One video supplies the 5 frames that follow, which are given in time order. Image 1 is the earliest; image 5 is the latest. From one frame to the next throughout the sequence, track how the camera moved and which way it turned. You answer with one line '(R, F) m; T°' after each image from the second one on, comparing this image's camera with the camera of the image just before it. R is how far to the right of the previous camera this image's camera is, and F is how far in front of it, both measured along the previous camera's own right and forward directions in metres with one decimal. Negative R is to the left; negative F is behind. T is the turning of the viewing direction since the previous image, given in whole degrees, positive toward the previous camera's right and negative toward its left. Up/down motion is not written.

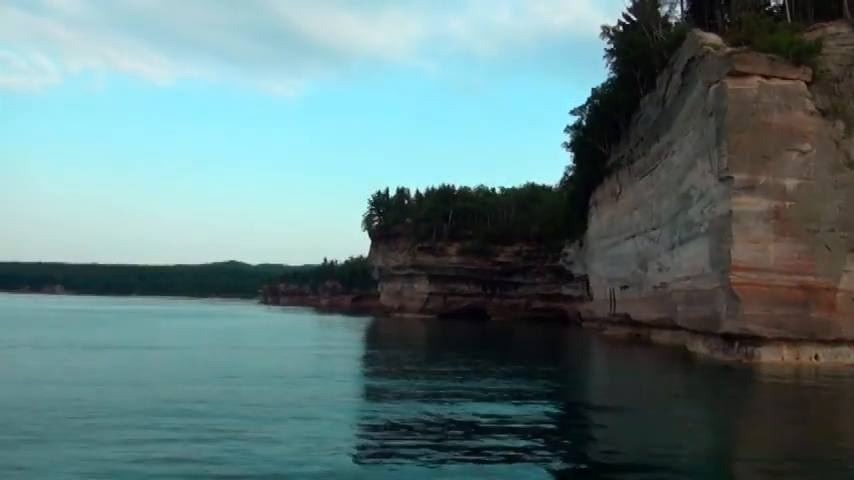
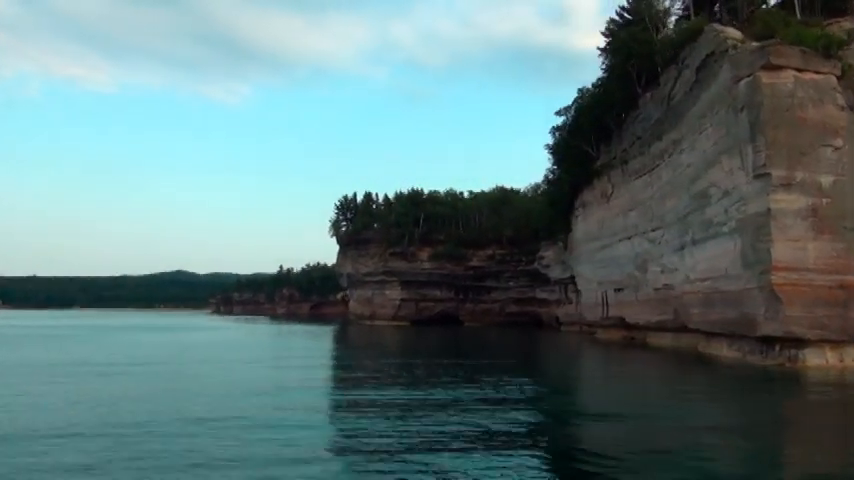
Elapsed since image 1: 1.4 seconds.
(-2.7, +1.6) m; +5°
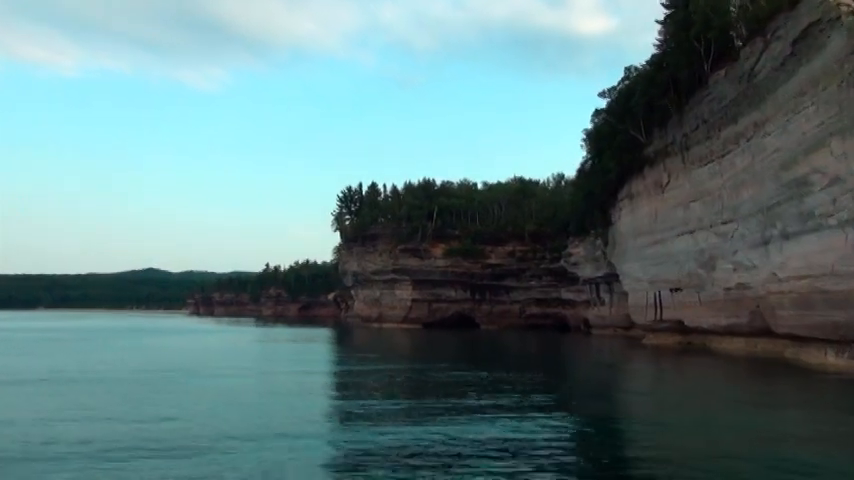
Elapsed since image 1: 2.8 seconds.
(-3.4, +4.0) m; +4°
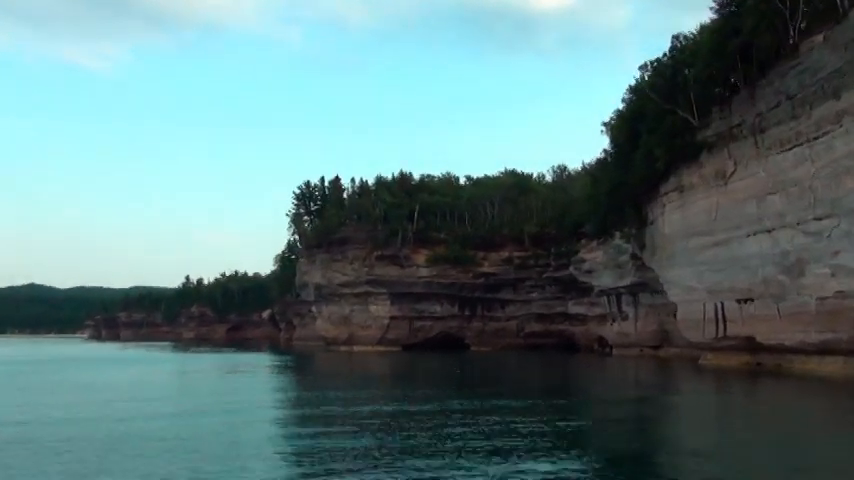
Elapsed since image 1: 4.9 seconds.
(-4.8, +7.0) m; +9°
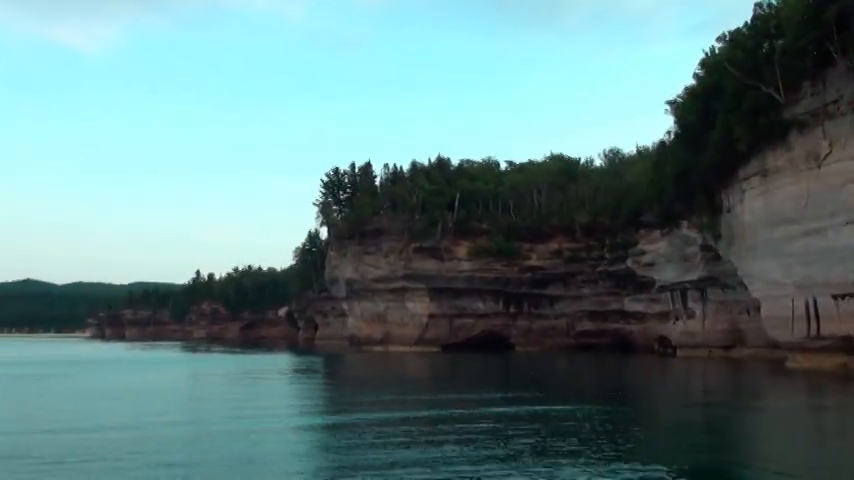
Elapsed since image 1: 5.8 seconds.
(-2.1, +3.0) m; +1°
